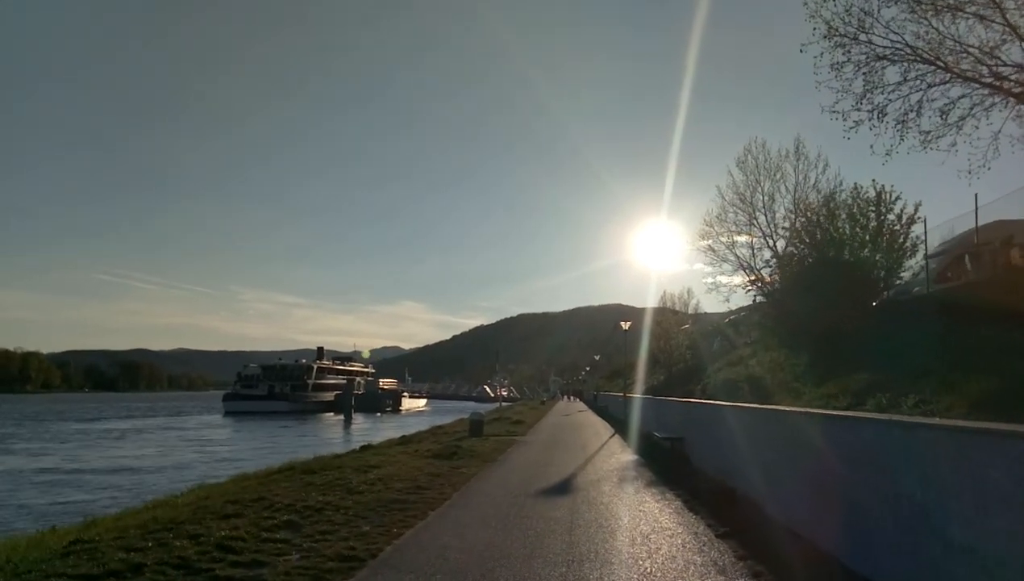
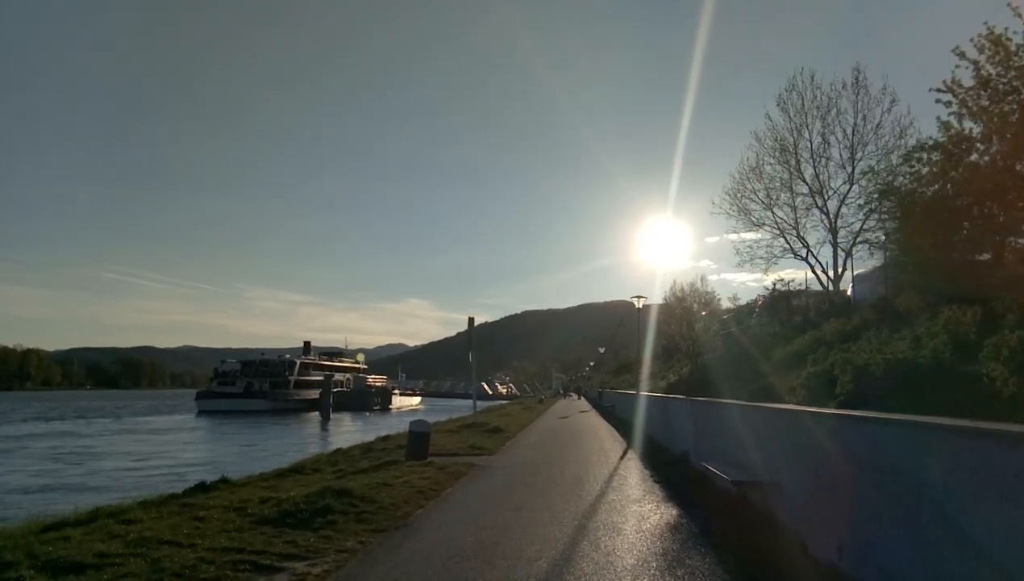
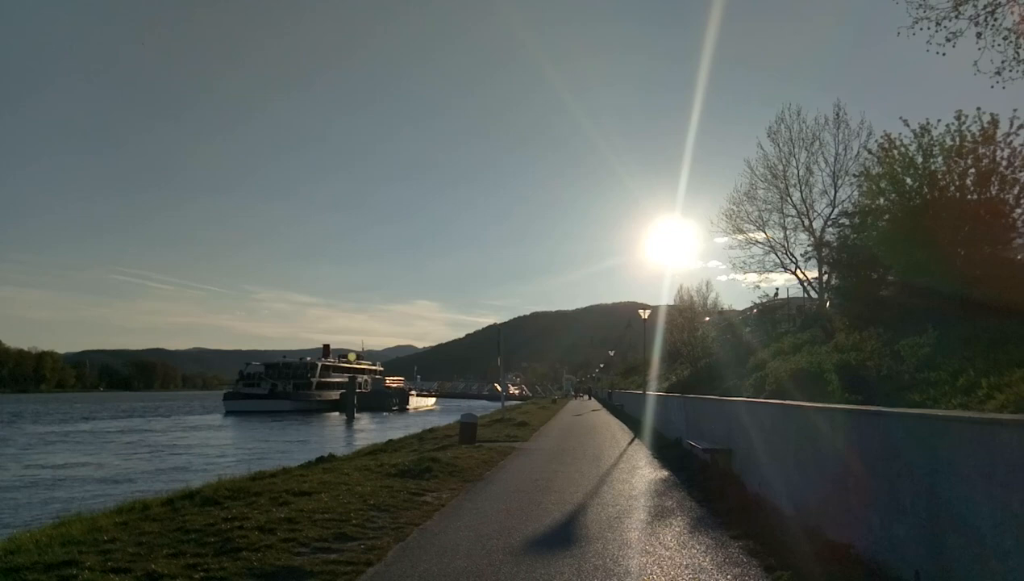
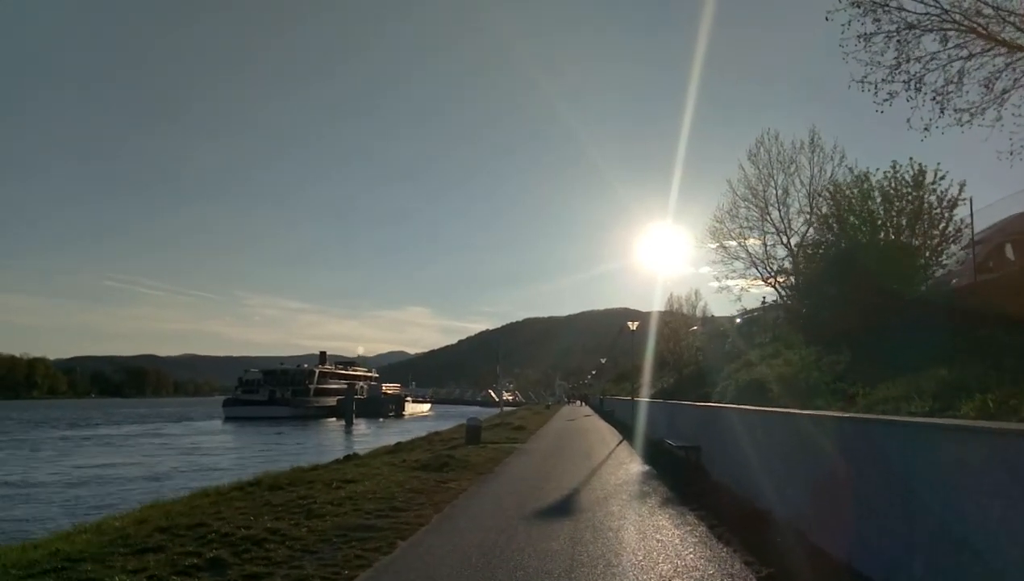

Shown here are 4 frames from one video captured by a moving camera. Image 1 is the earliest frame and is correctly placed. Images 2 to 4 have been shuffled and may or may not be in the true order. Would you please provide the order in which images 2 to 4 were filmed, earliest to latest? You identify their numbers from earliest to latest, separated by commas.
4, 3, 2
